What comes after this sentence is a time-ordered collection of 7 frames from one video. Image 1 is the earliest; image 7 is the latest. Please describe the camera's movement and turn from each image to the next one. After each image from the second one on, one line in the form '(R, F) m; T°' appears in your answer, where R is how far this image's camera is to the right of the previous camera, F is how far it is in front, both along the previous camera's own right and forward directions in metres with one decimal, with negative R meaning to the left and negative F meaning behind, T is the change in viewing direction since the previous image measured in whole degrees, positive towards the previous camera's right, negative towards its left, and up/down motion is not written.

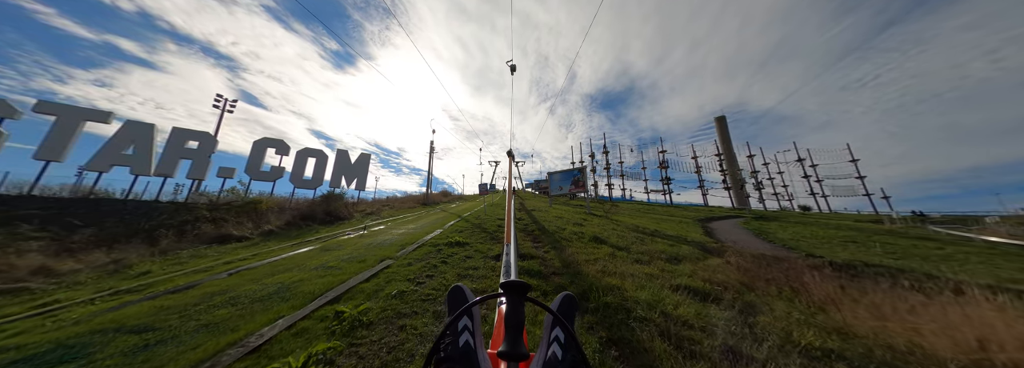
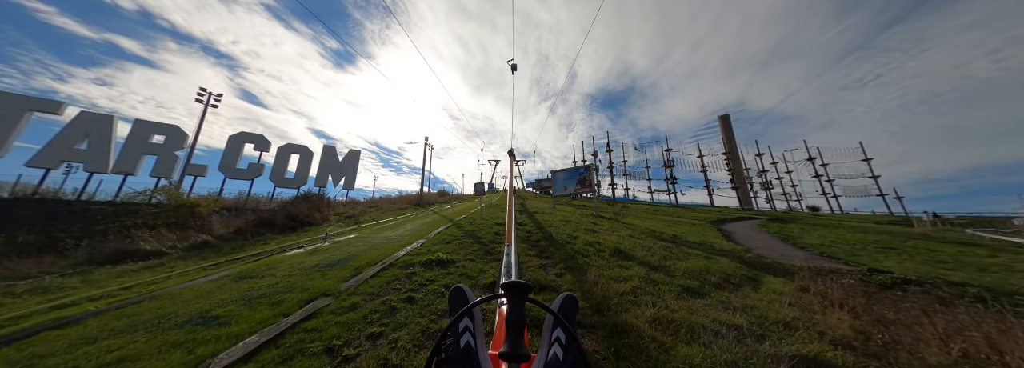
(0.0, +1.7) m; 0°
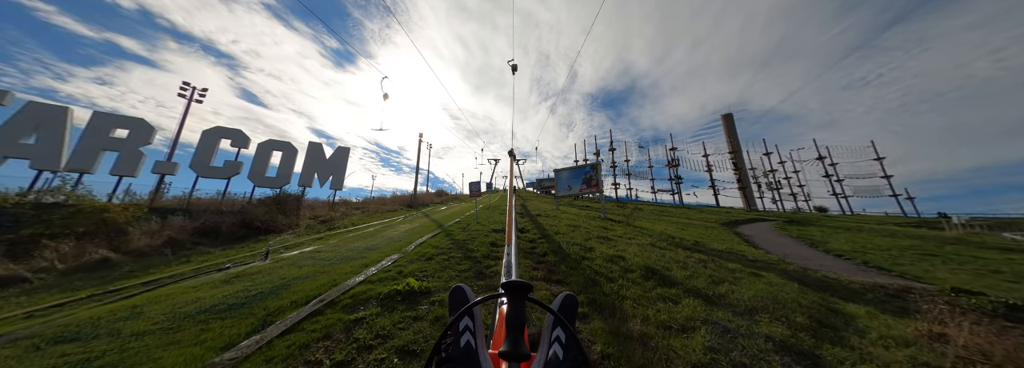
(0.0, +1.5) m; 0°
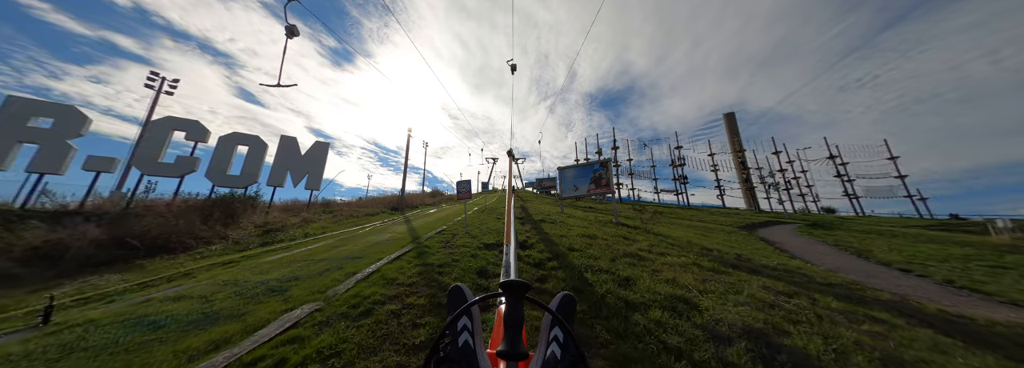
(0.0, +2.2) m; 0°
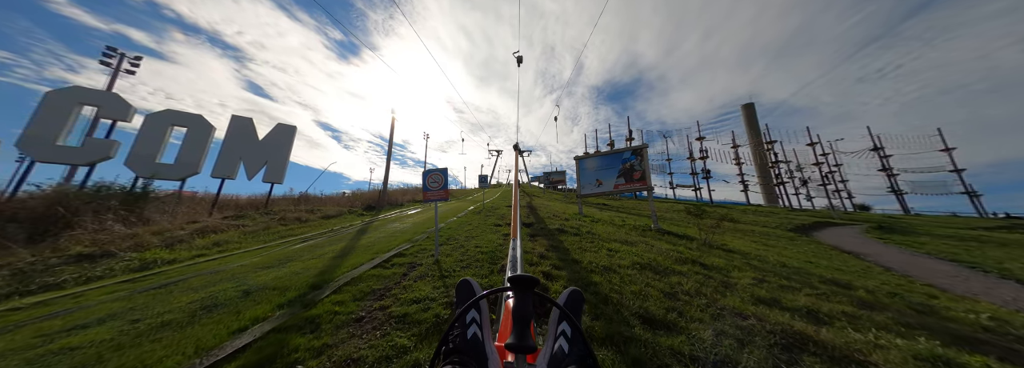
(0.0, +3.7) m; -1°
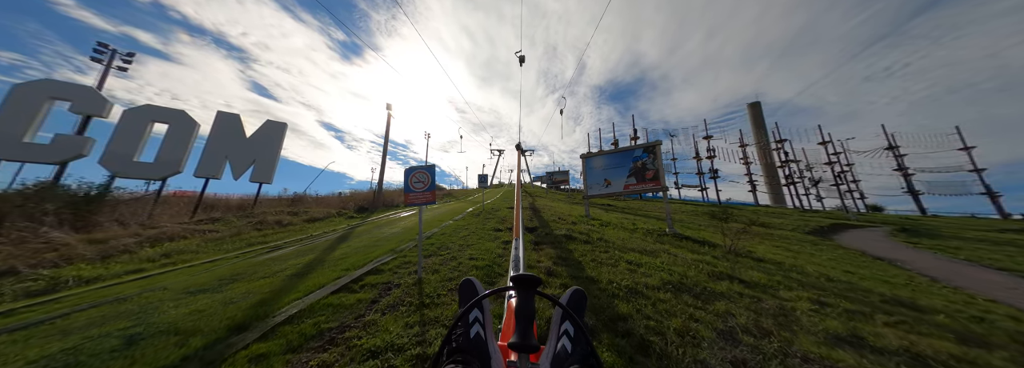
(0.0, +0.9) m; 0°
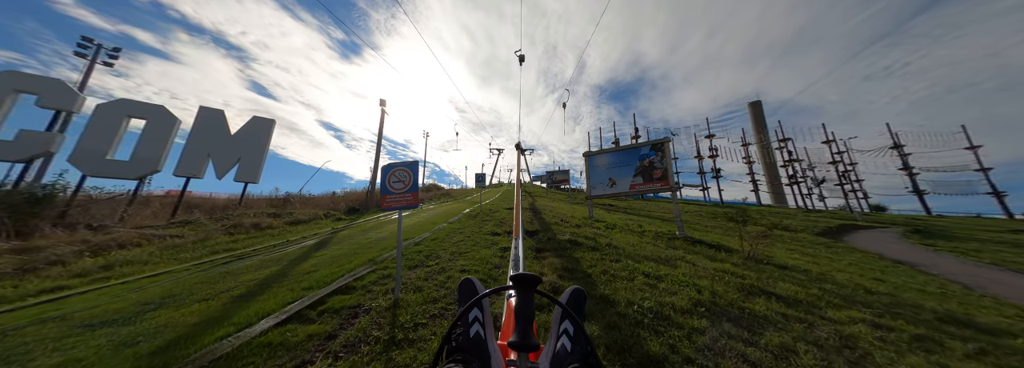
(0.0, +0.7) m; 0°
